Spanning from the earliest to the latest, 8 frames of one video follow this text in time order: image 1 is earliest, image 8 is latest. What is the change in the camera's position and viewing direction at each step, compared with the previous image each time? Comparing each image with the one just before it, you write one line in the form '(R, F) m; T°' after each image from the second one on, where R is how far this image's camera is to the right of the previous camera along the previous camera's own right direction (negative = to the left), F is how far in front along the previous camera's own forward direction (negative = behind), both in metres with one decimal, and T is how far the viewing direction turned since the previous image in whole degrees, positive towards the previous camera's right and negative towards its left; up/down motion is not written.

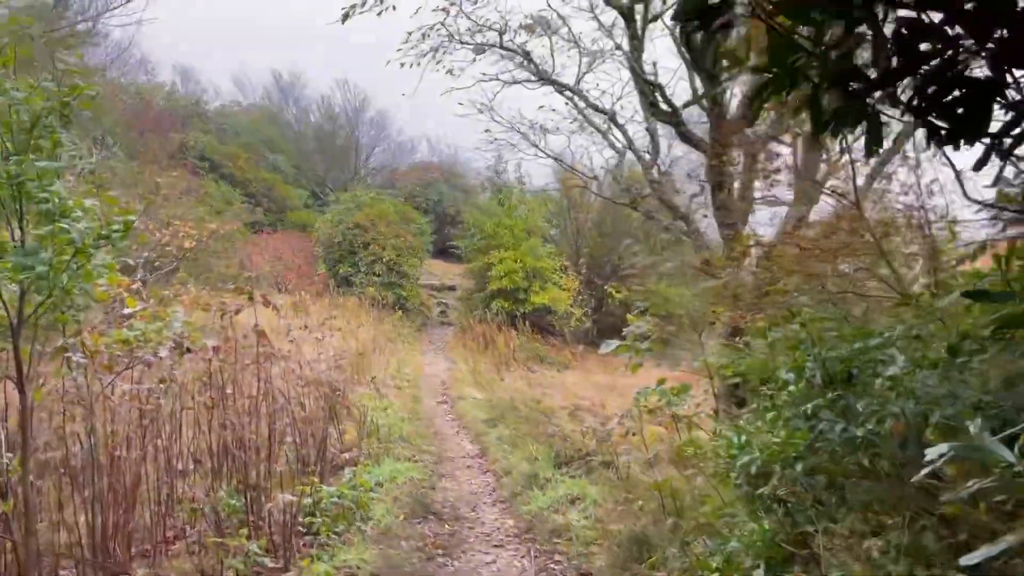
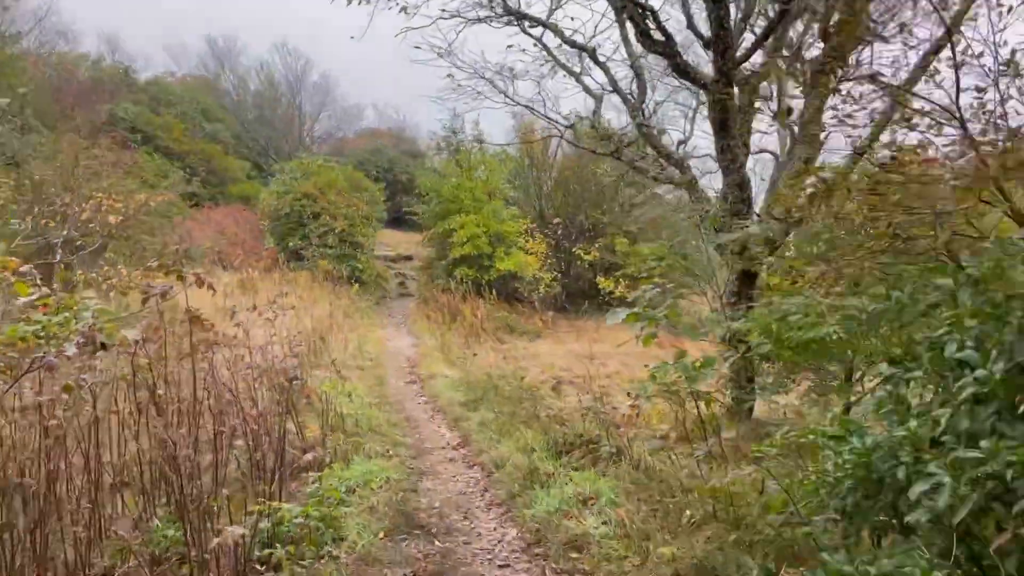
(-0.2, +0.7) m; +3°
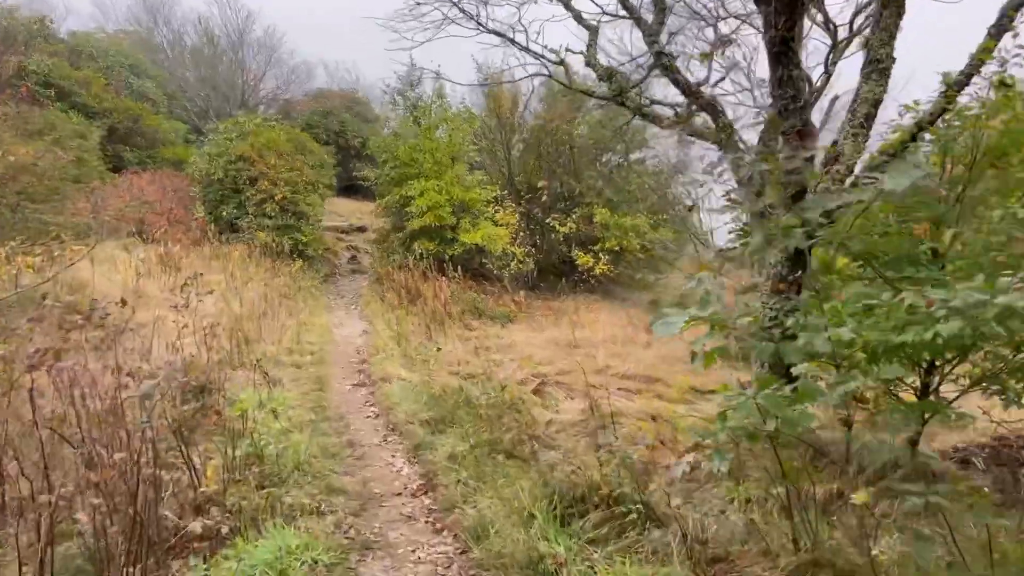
(-0.1, +1.4) m; +3°
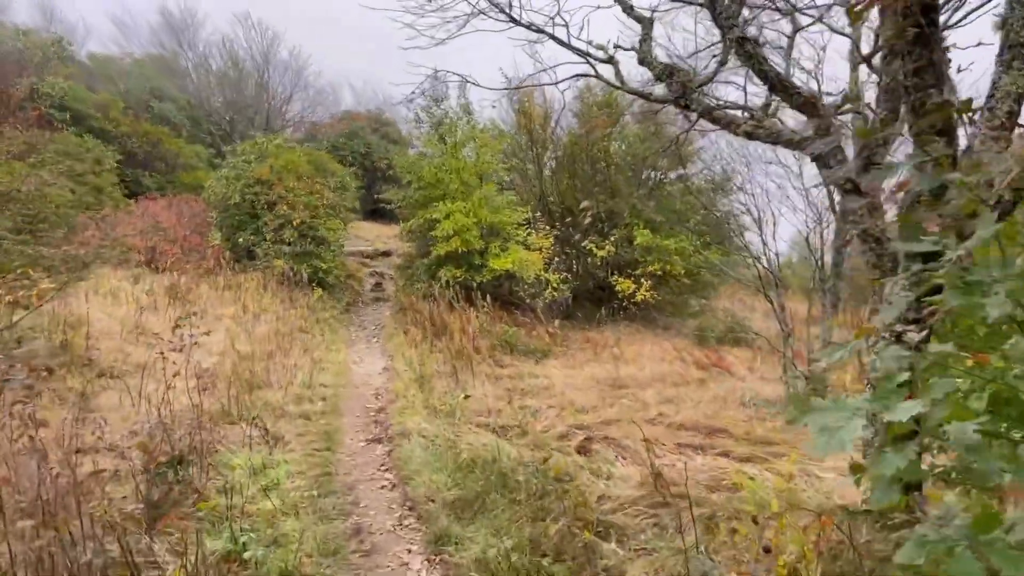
(-0.1, +0.9) m; -2°
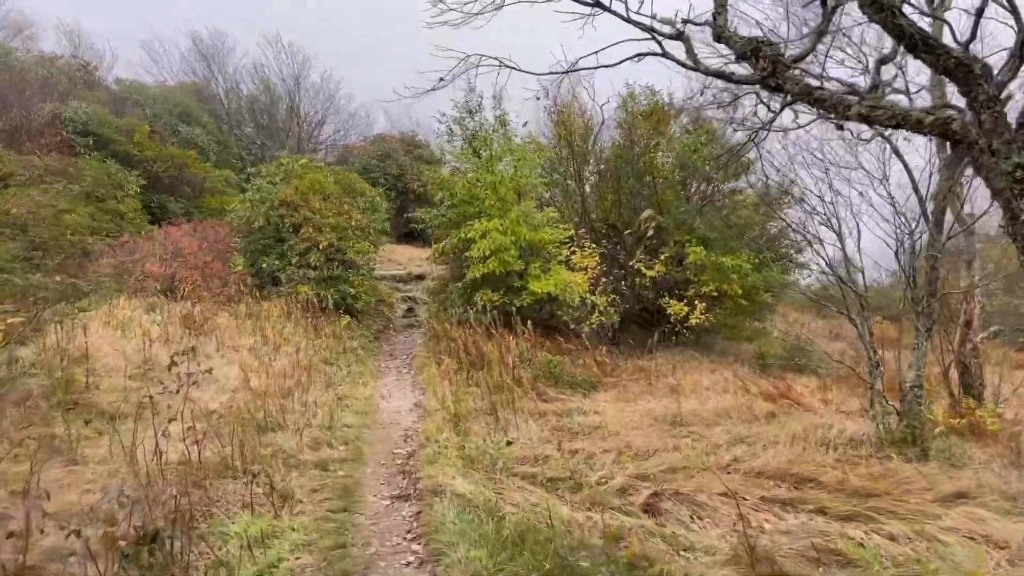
(-0.1, +0.8) m; -2°
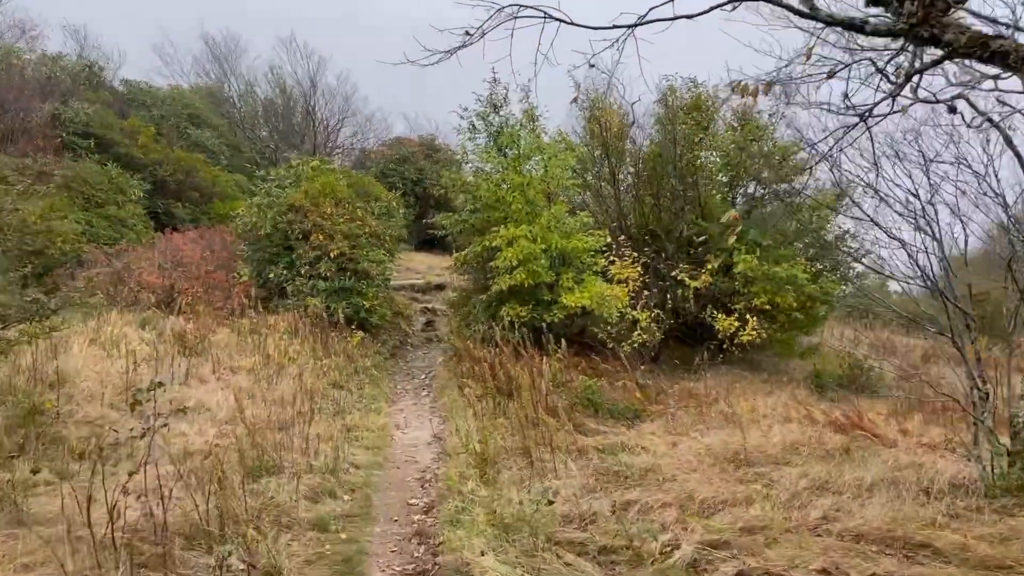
(-0.1, +0.9) m; -1°
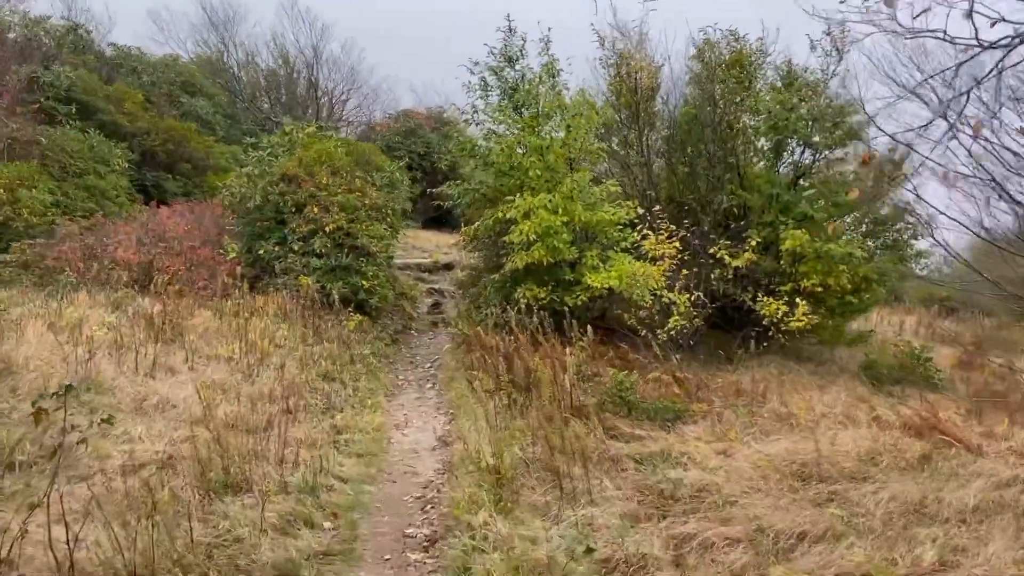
(-0.1, +1.0) m; -1°
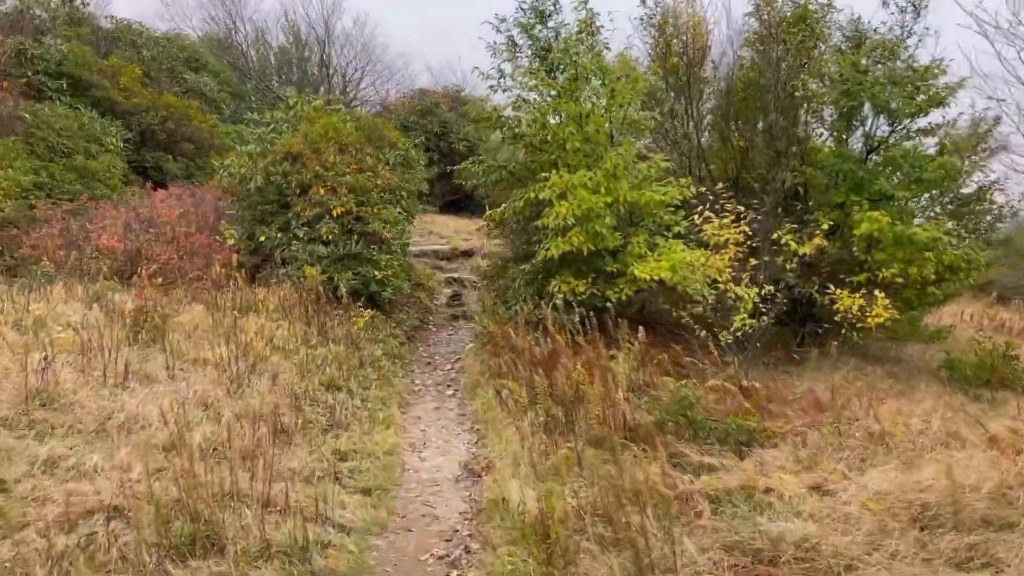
(-0.1, +0.9) m; -1°
